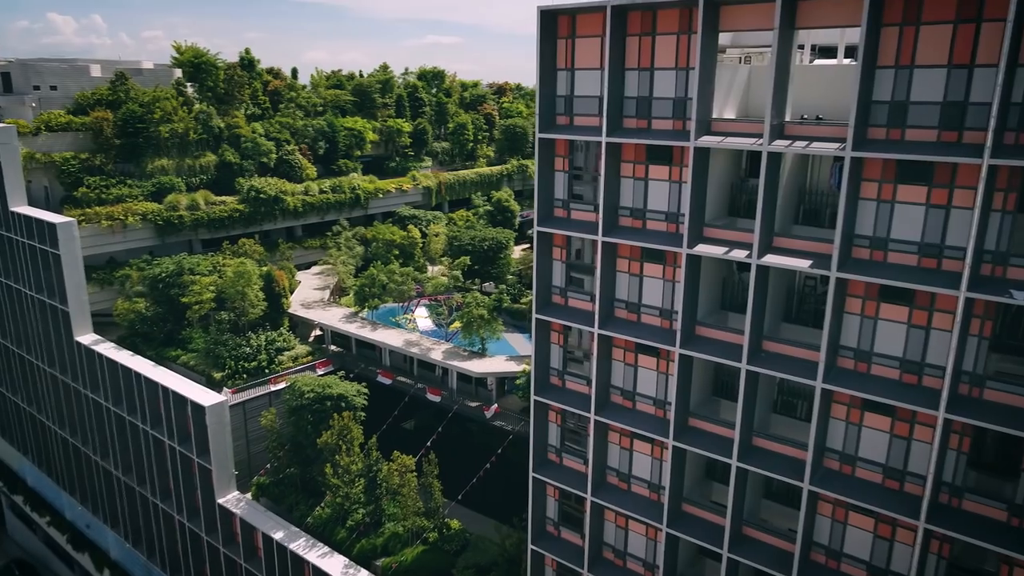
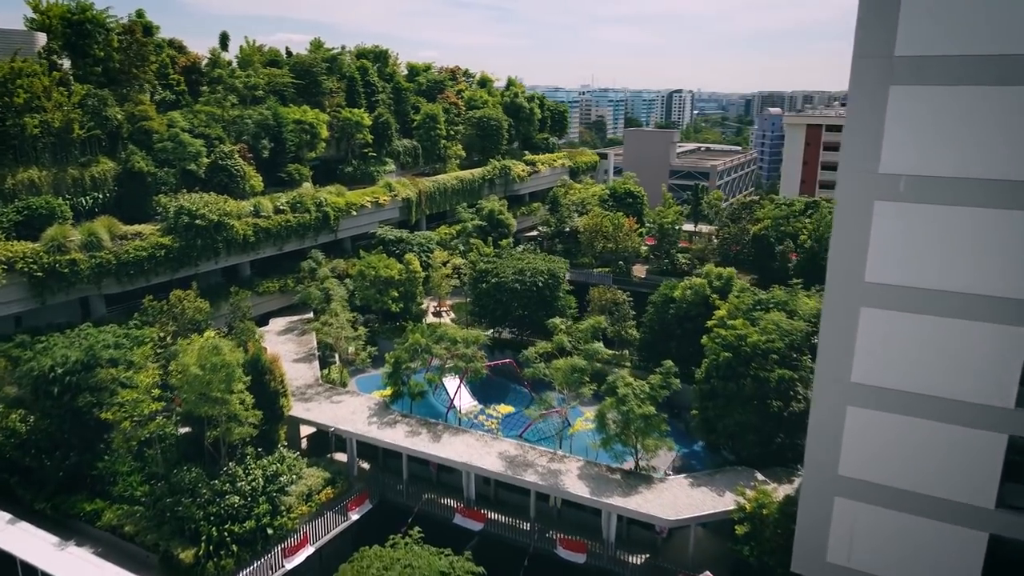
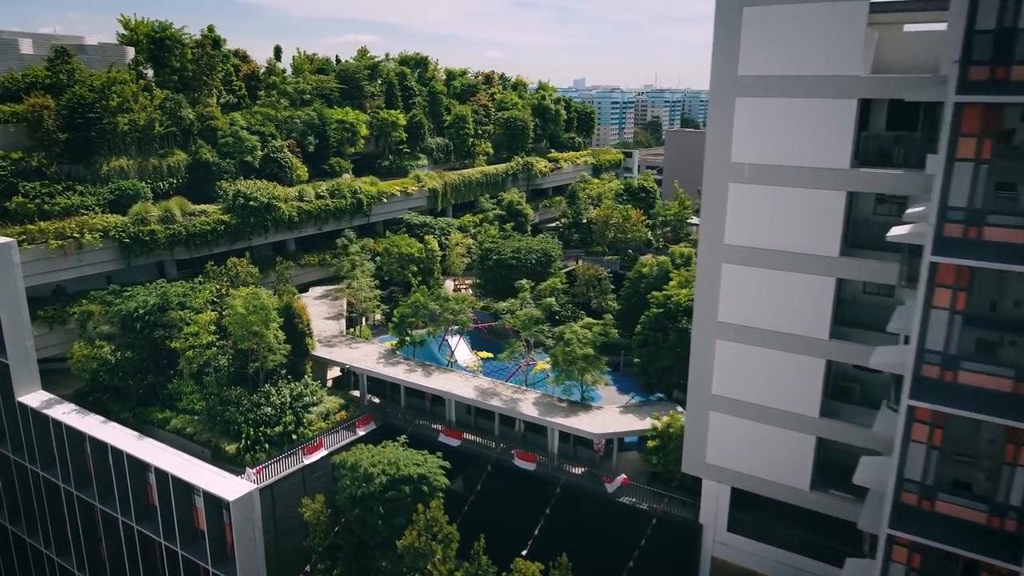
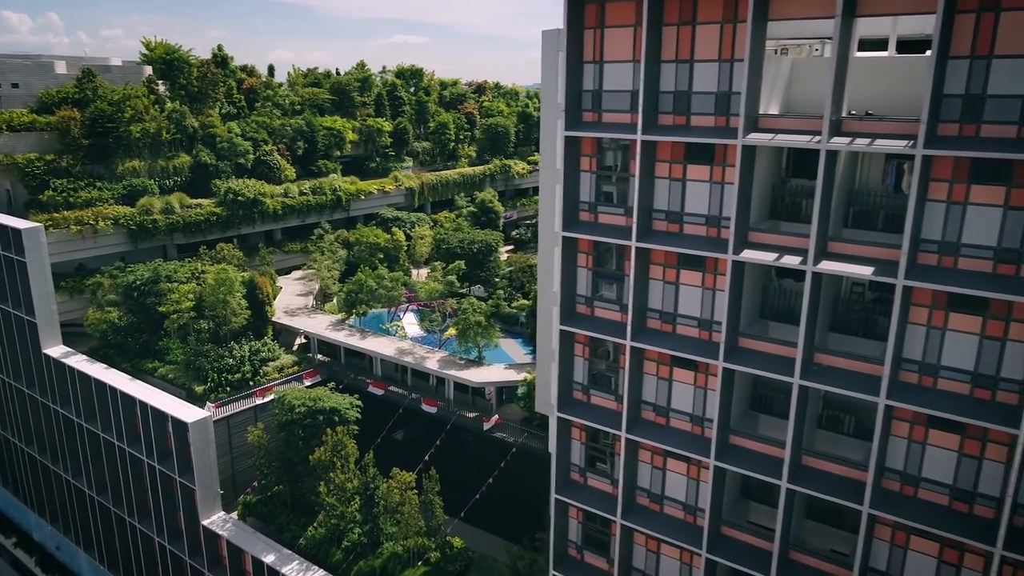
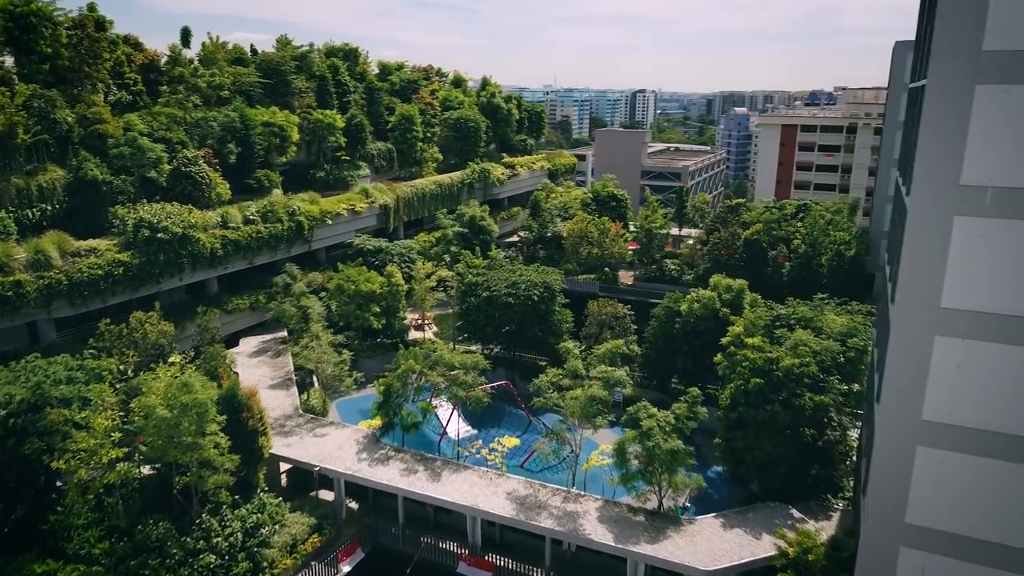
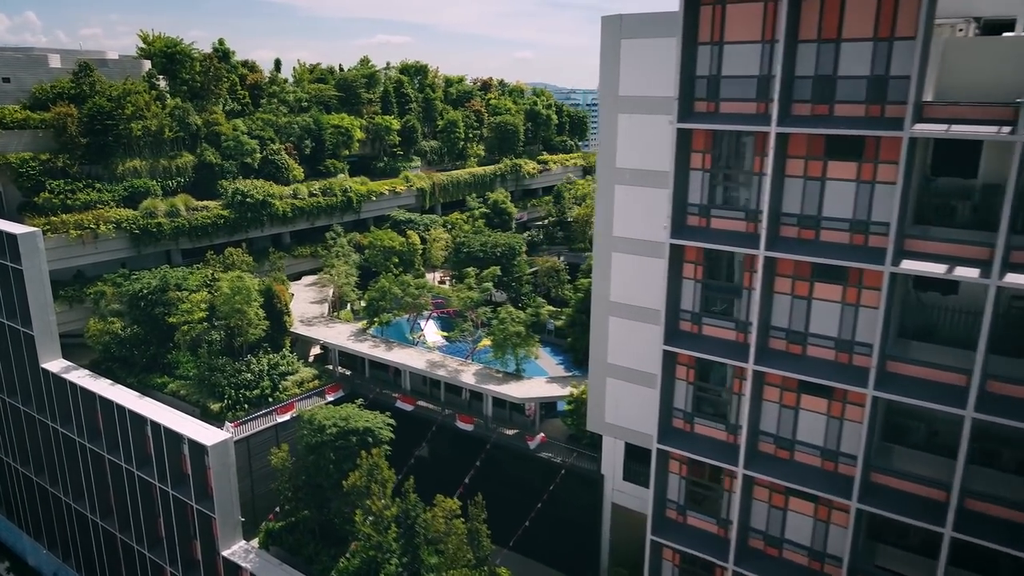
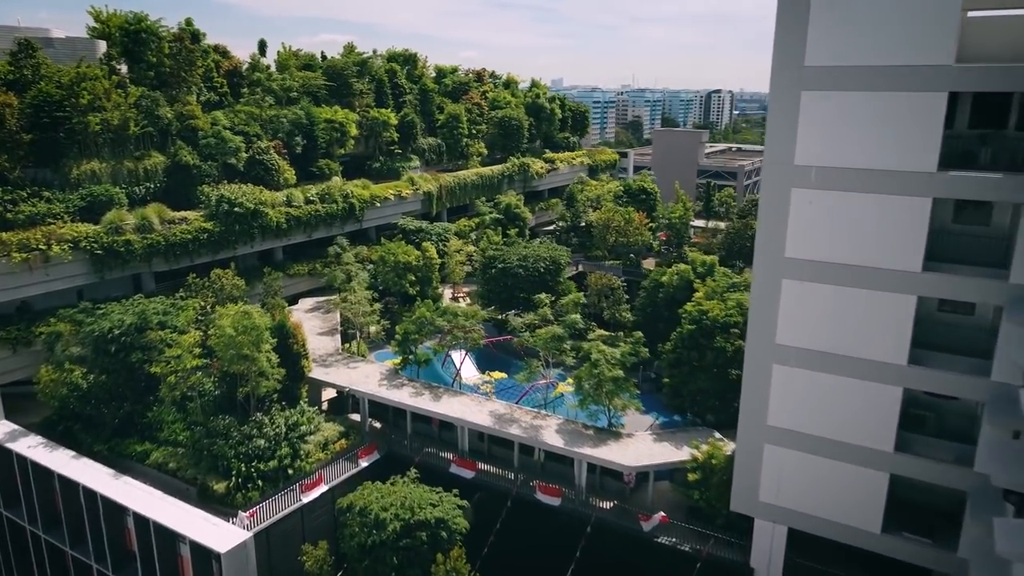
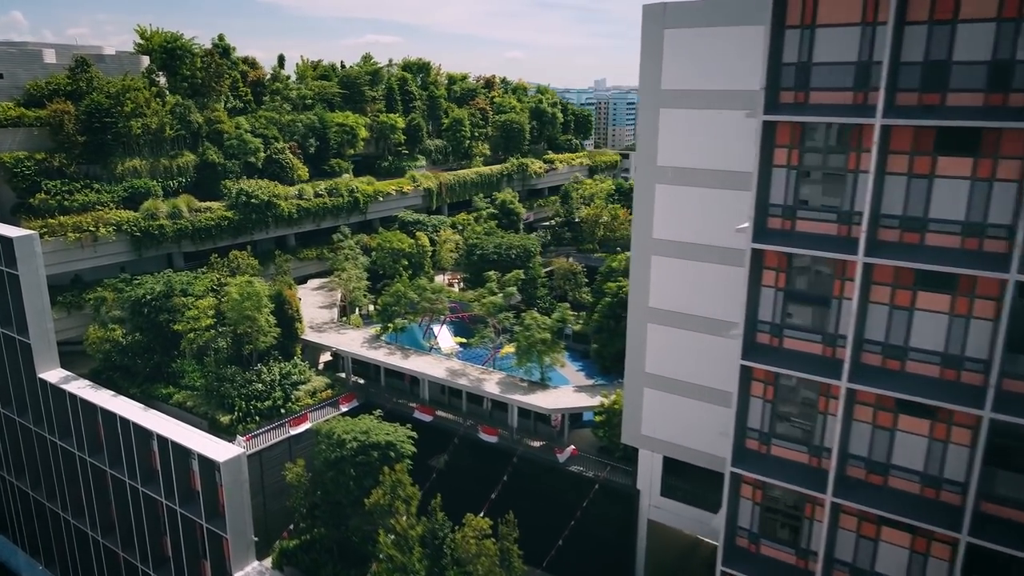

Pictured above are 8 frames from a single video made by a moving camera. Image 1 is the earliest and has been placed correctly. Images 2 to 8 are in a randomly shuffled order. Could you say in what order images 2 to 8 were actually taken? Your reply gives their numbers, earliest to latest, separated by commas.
4, 6, 8, 3, 7, 2, 5
